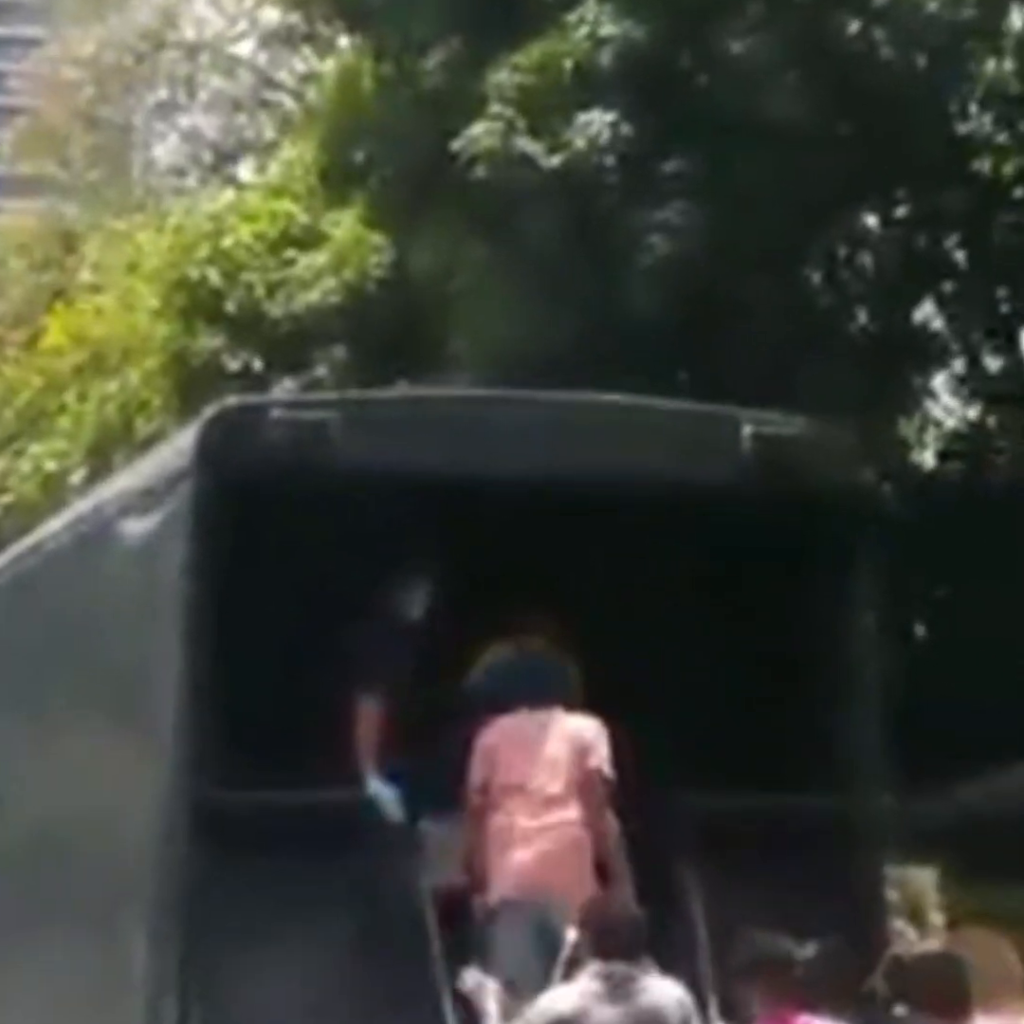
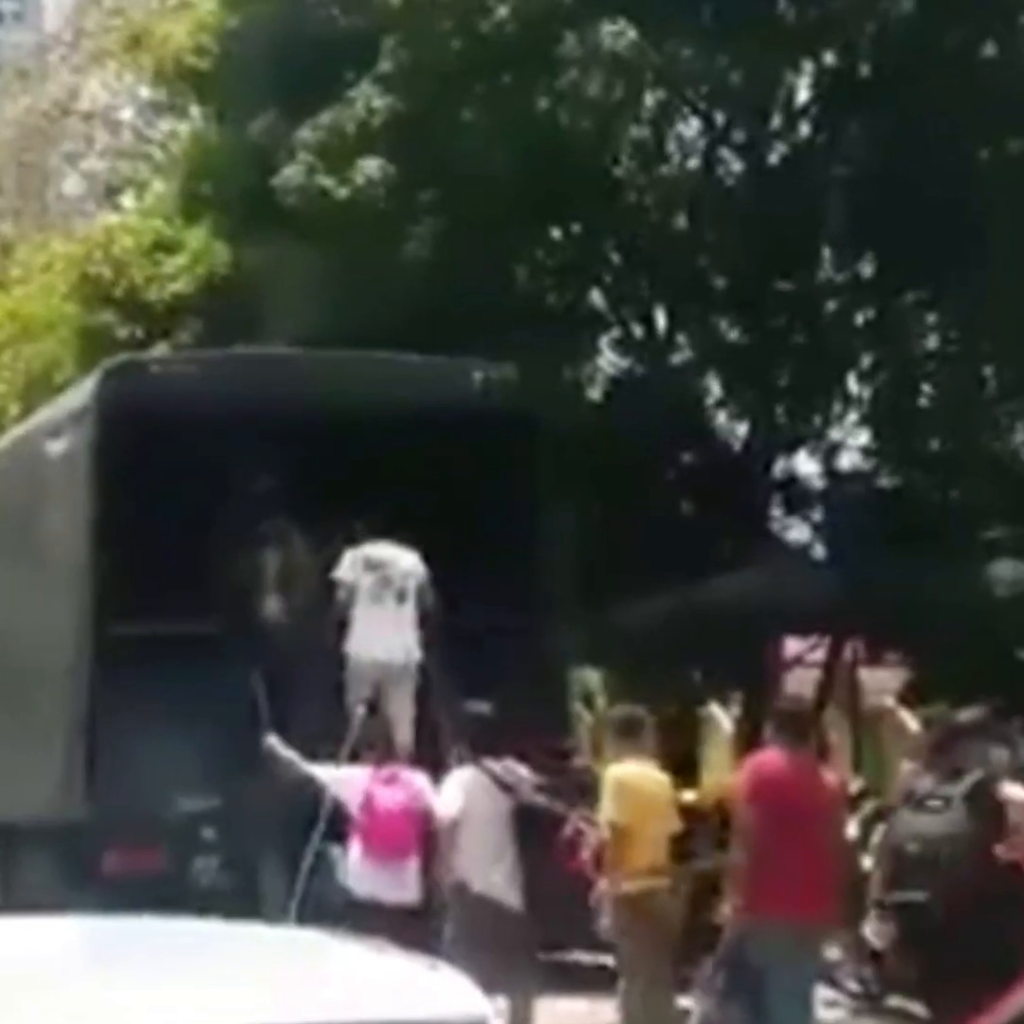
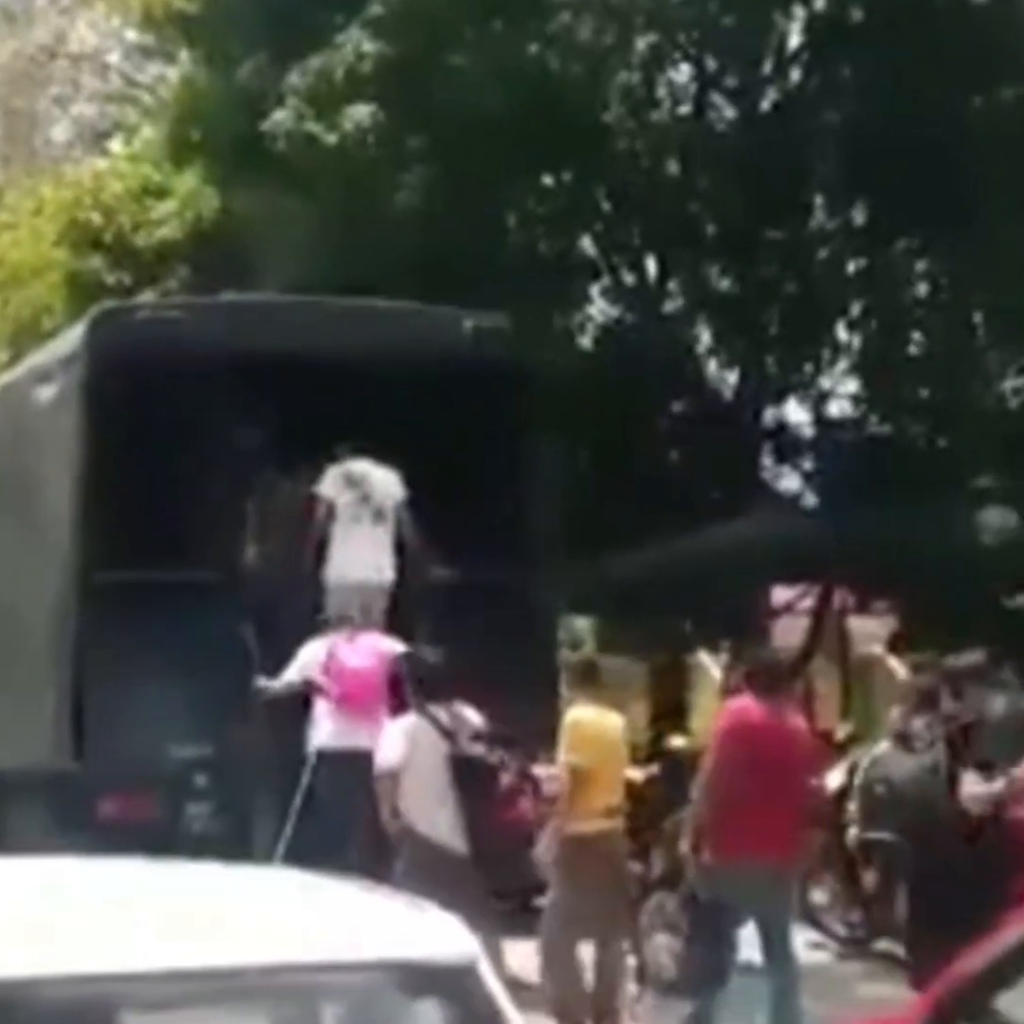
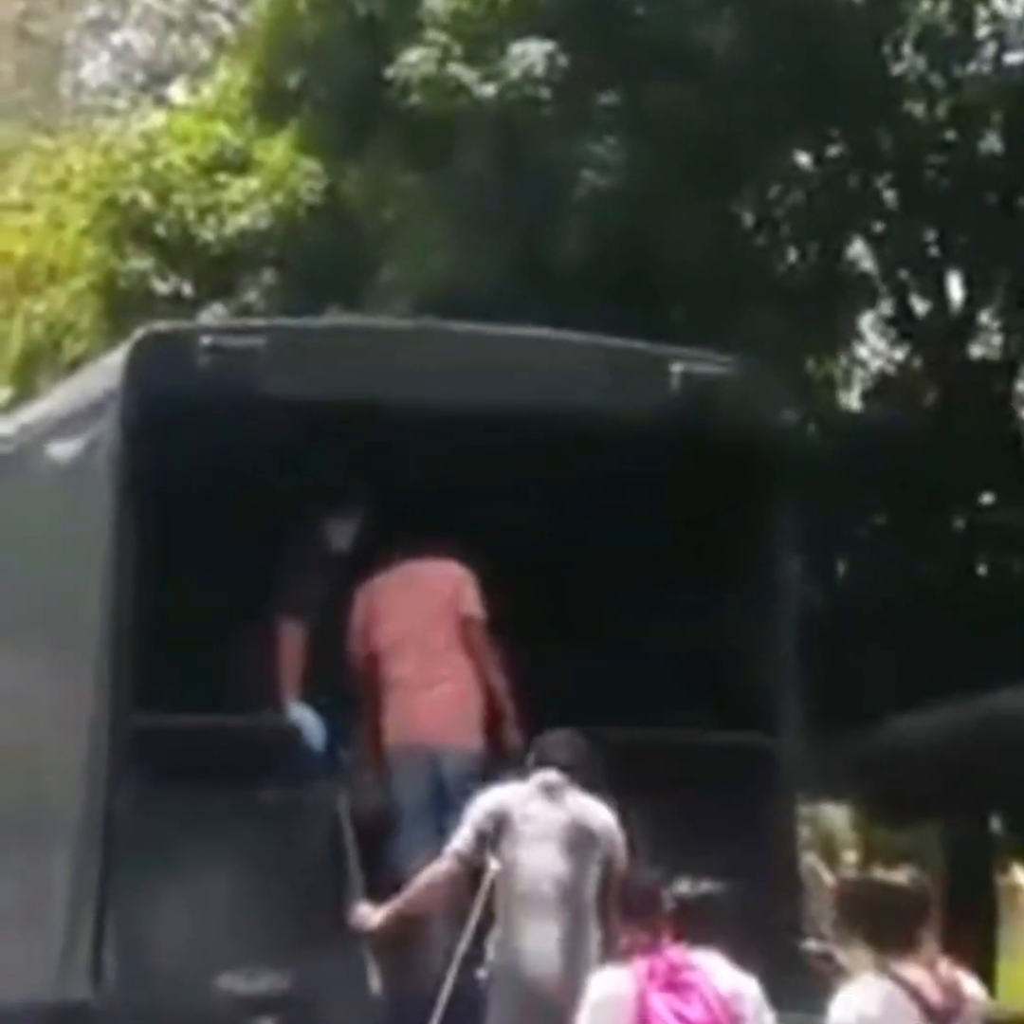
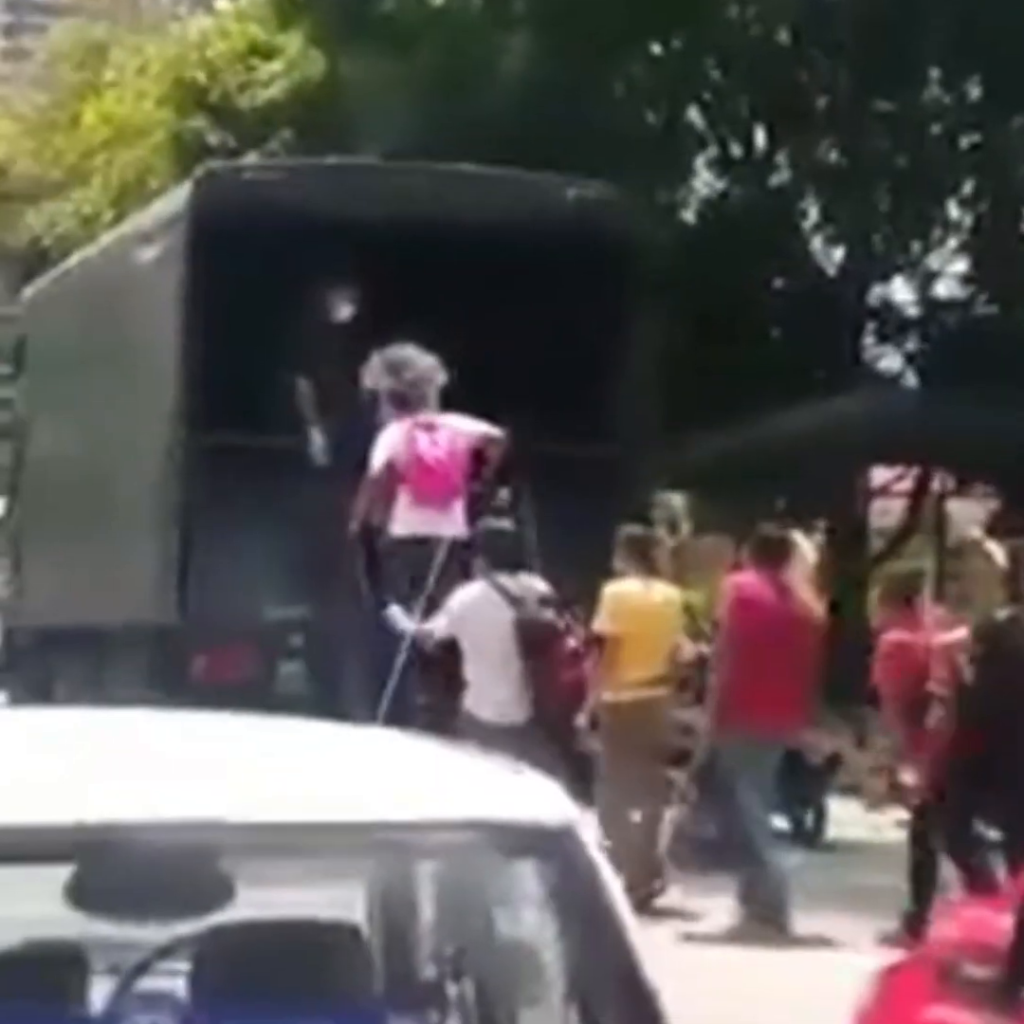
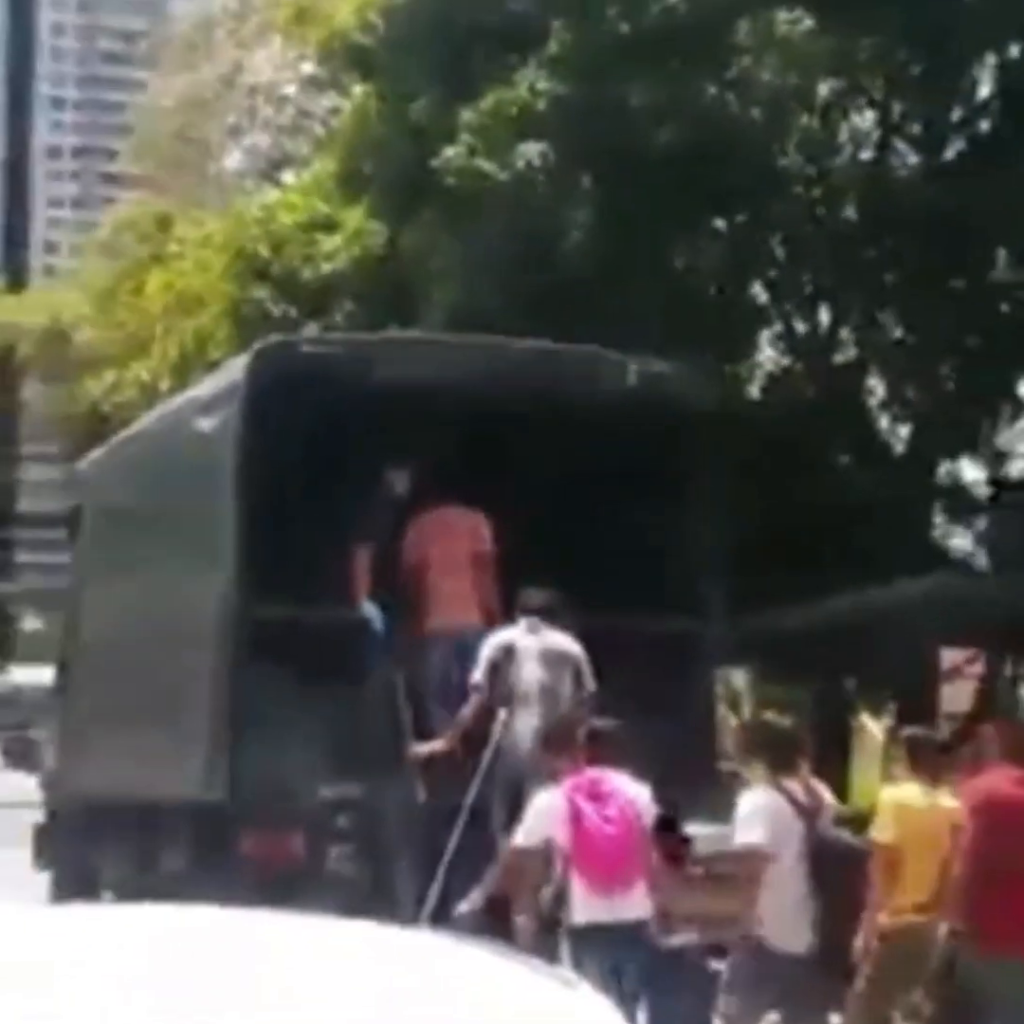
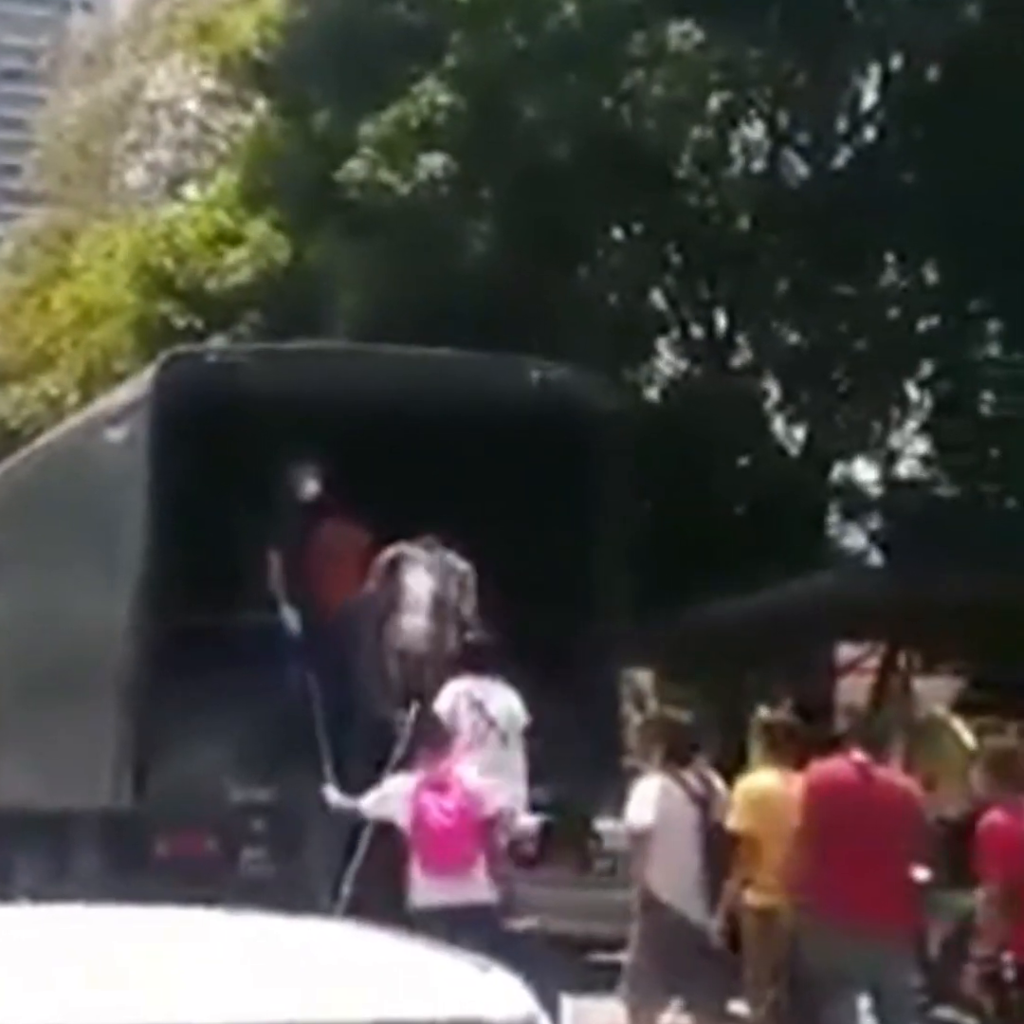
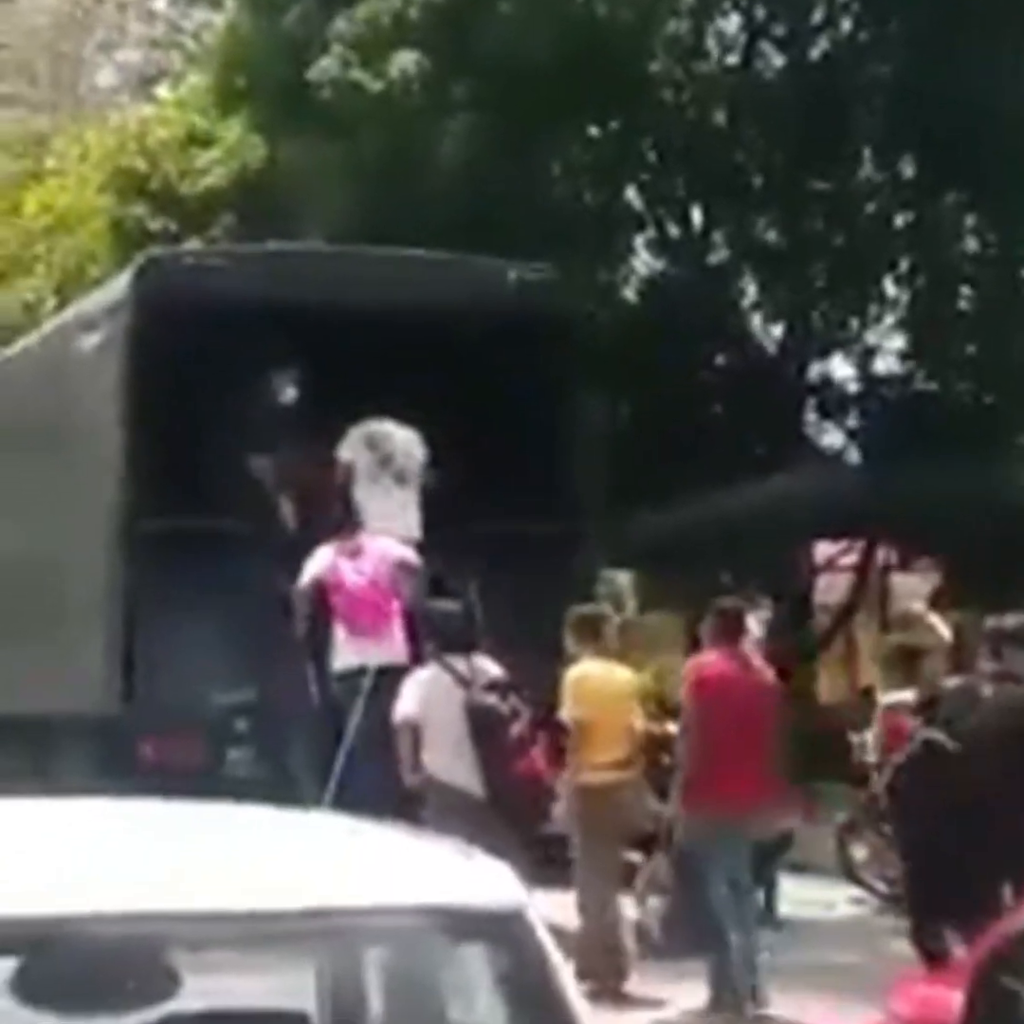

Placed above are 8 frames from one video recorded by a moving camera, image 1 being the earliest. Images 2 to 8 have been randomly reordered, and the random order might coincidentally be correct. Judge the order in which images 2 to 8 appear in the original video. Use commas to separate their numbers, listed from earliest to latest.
4, 6, 7, 2, 3, 8, 5
